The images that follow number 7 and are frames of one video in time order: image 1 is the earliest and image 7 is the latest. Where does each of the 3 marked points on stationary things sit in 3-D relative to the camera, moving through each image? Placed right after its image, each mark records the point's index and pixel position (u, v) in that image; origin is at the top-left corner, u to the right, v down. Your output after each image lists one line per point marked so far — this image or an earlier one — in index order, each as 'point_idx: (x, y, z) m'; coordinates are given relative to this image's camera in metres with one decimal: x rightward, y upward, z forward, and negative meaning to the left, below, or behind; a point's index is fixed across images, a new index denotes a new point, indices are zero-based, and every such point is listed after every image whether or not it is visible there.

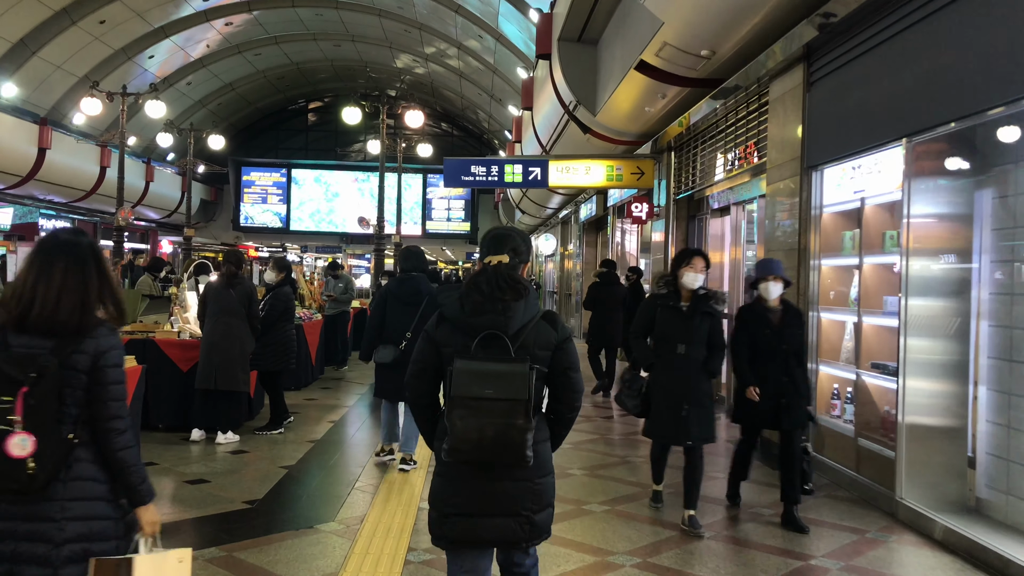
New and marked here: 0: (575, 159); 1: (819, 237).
0: (+0.6, +1.3, +9.2) m
1: (+1.8, +0.3, +5.2) m
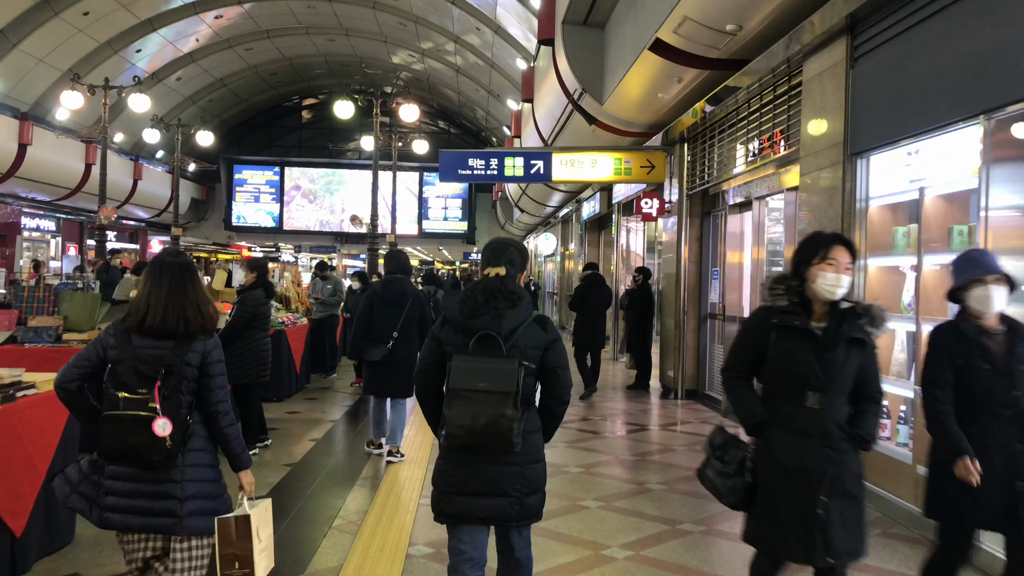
0: (+0.6, +1.3, +8.6) m
1: (+1.8, +0.3, +4.6) m
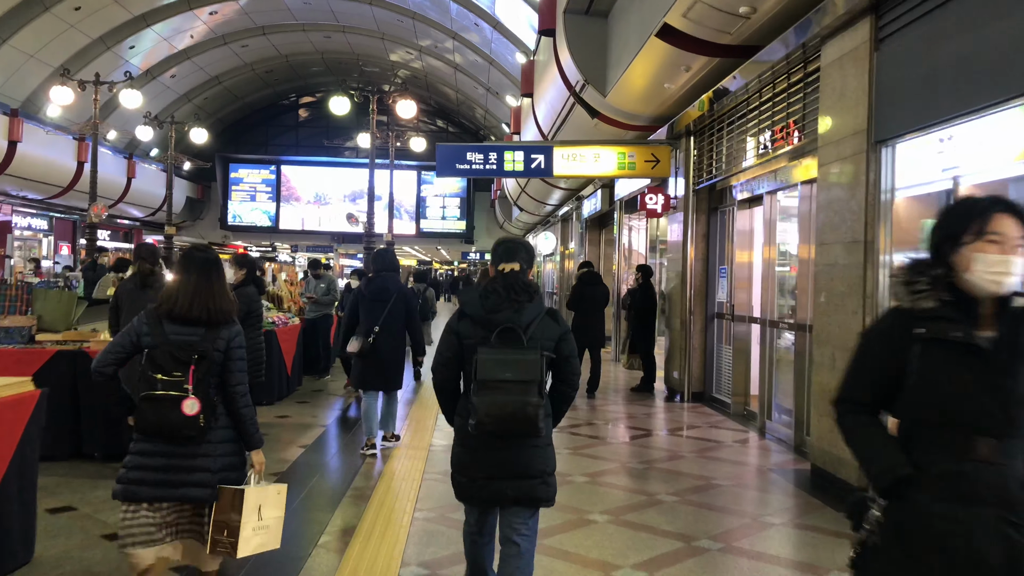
0: (+0.6, +1.3, +8.3) m
1: (+1.8, +0.3, +4.3) m
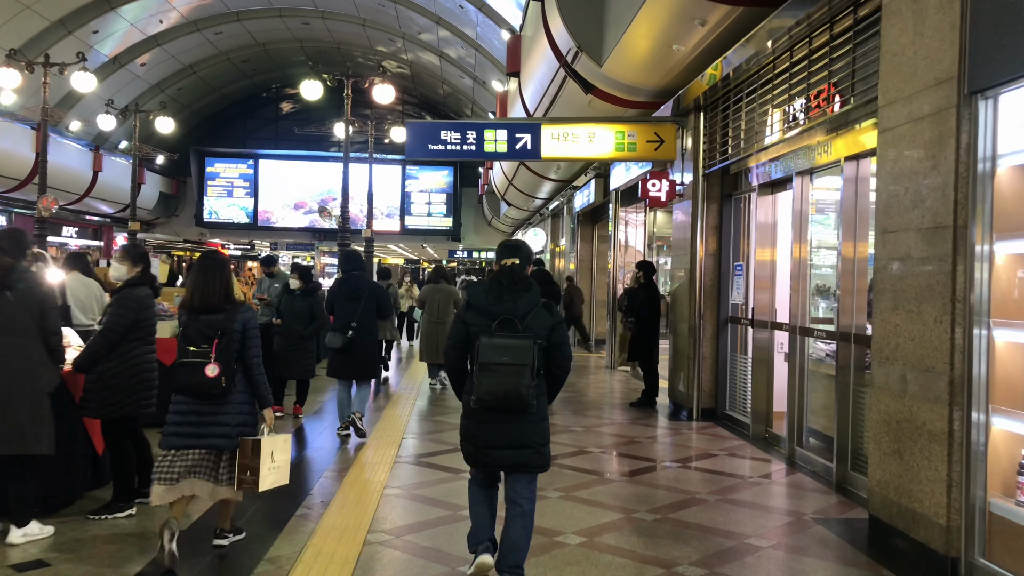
0: (+0.5, +1.3, +7.2) m
1: (+1.7, +0.3, +3.2) m
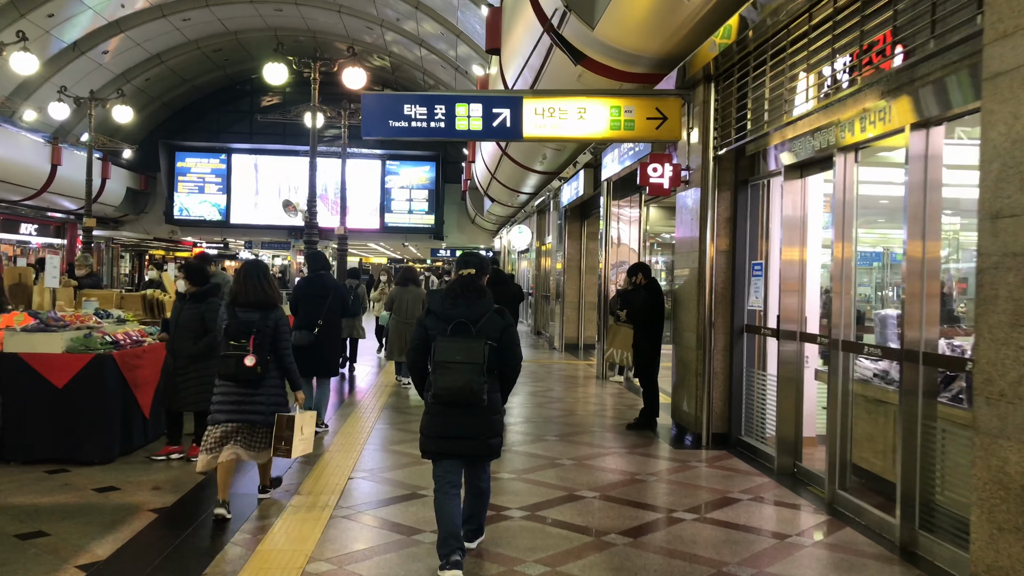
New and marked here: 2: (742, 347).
0: (+0.3, +1.3, +6.1) m
1: (+1.6, +0.3, +2.1) m
2: (+1.5, -0.4, +5.8) m
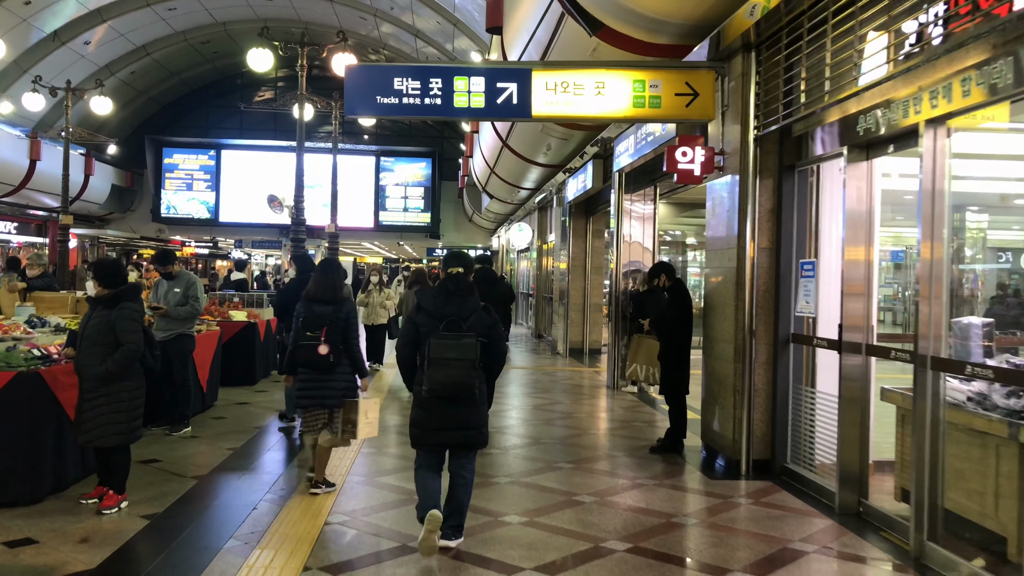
0: (+0.4, +1.3, +5.3) m
1: (+1.7, +0.2, +1.3) m
2: (+1.5, -0.4, +5.0) m
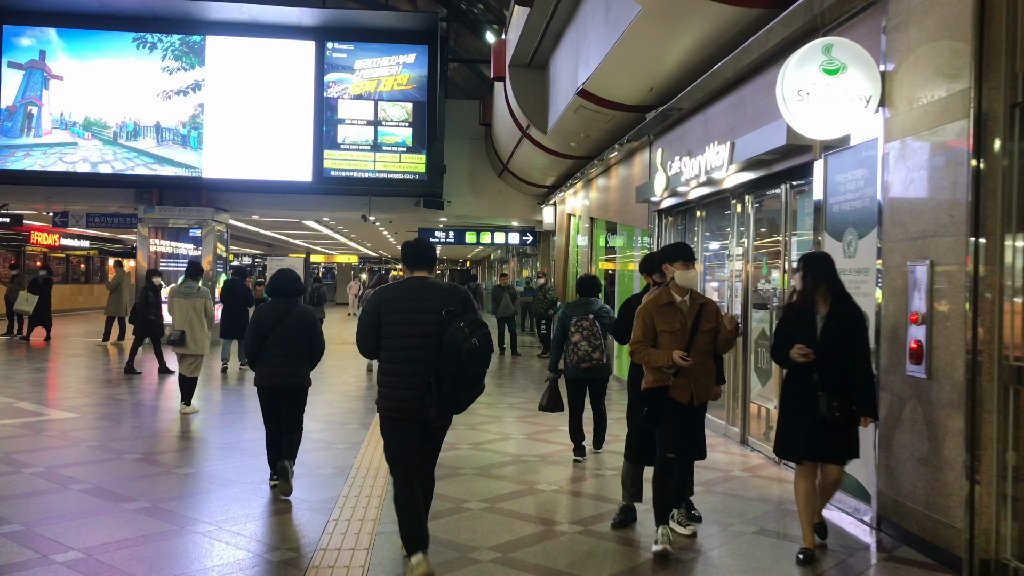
0: (+0.2, +1.3, +5.6) m
1: (+1.5, +0.3, +1.6) m
2: (+1.3, -0.4, +5.2) m
